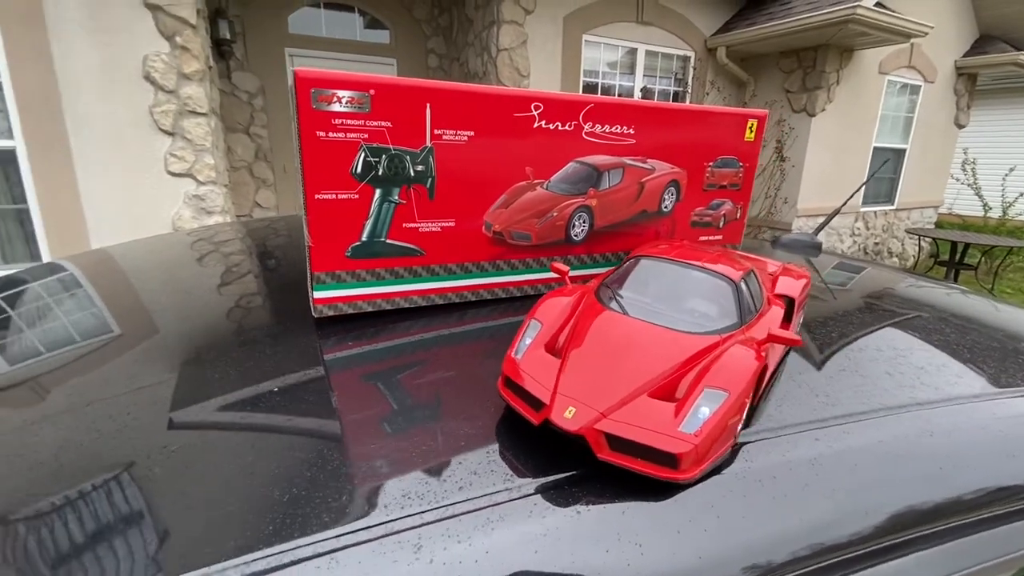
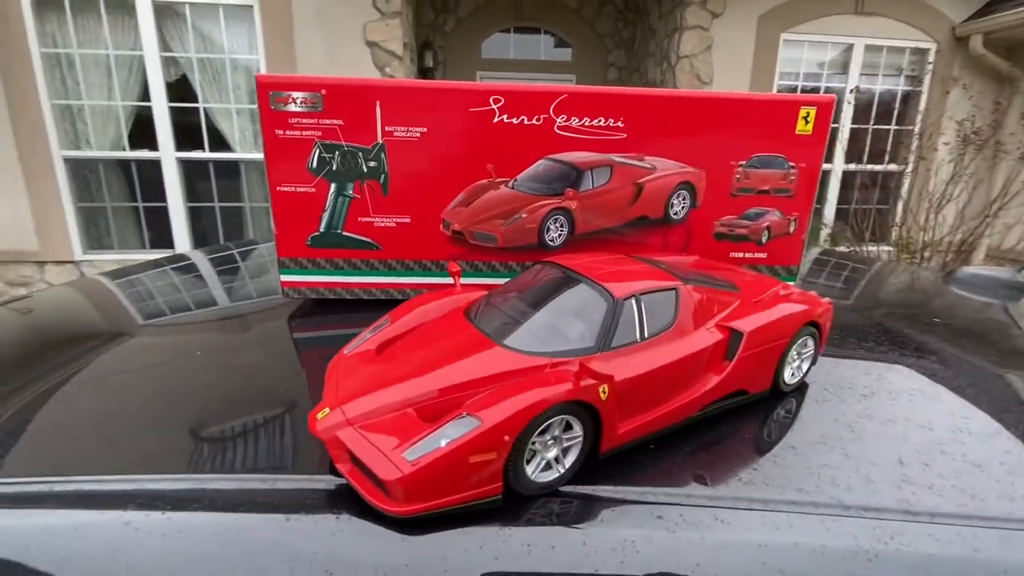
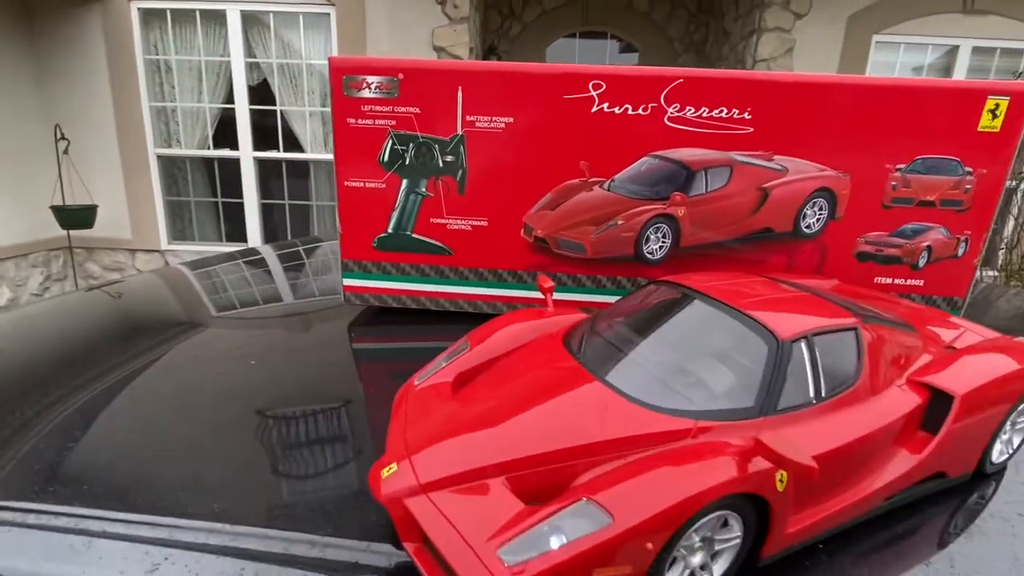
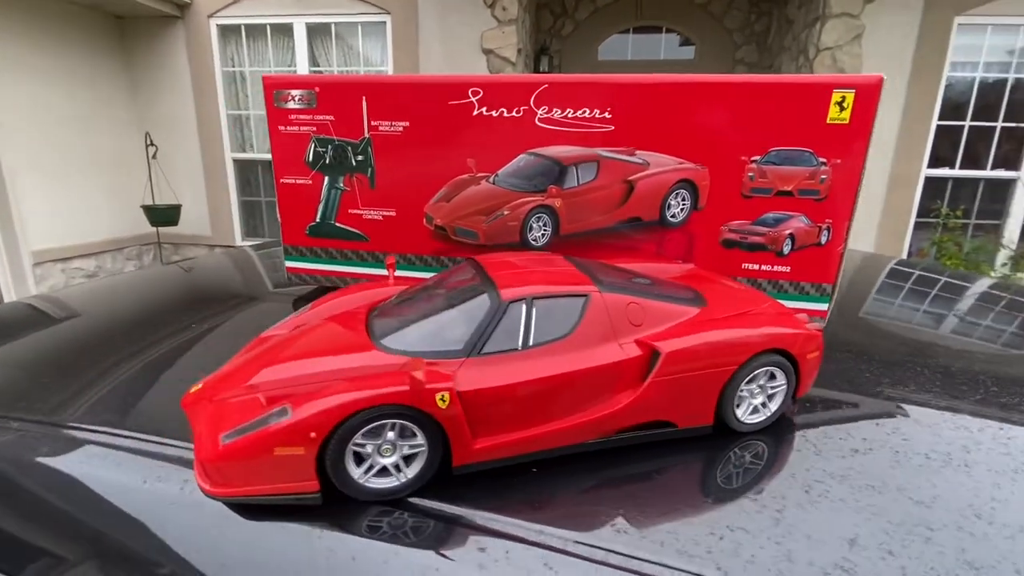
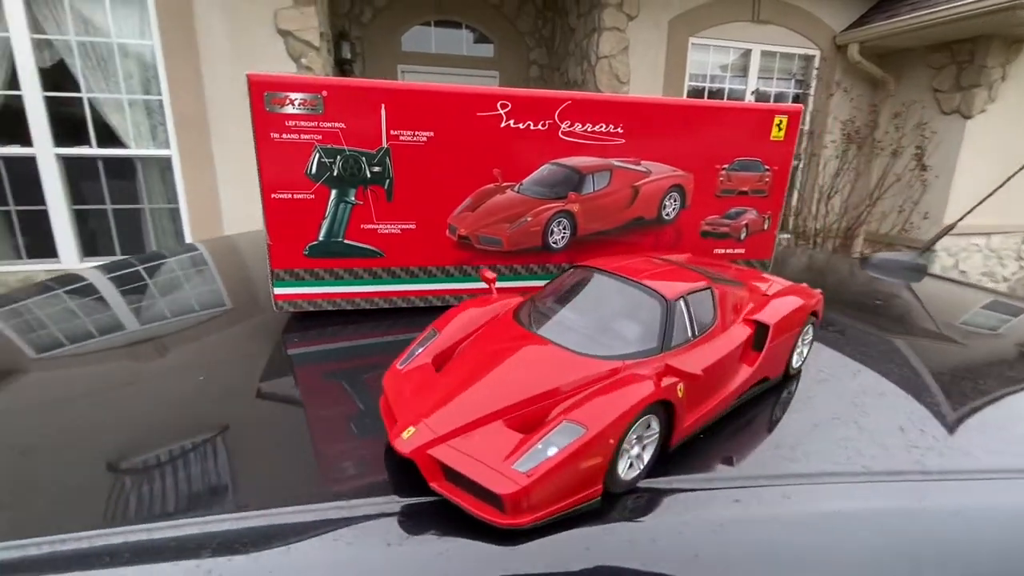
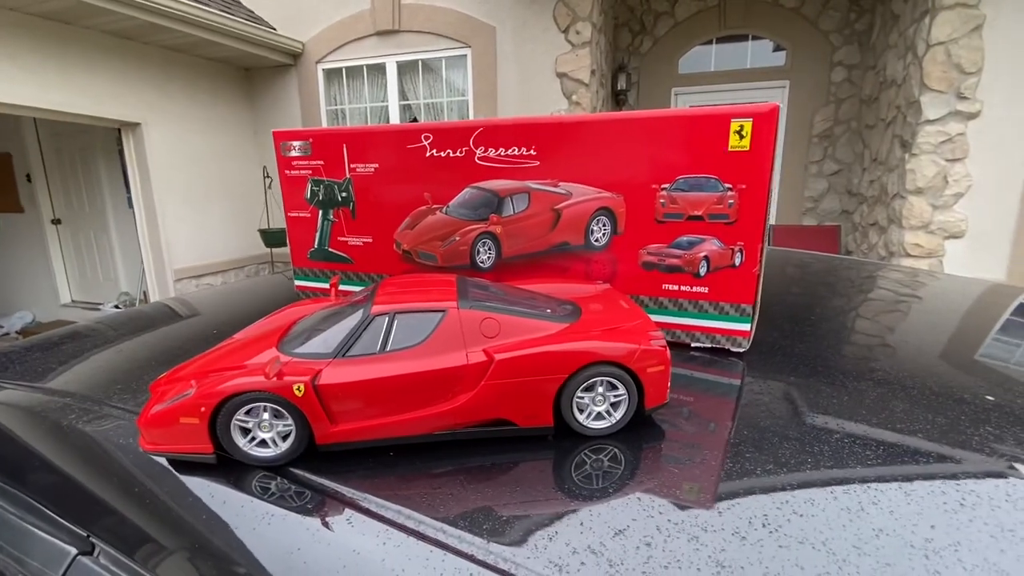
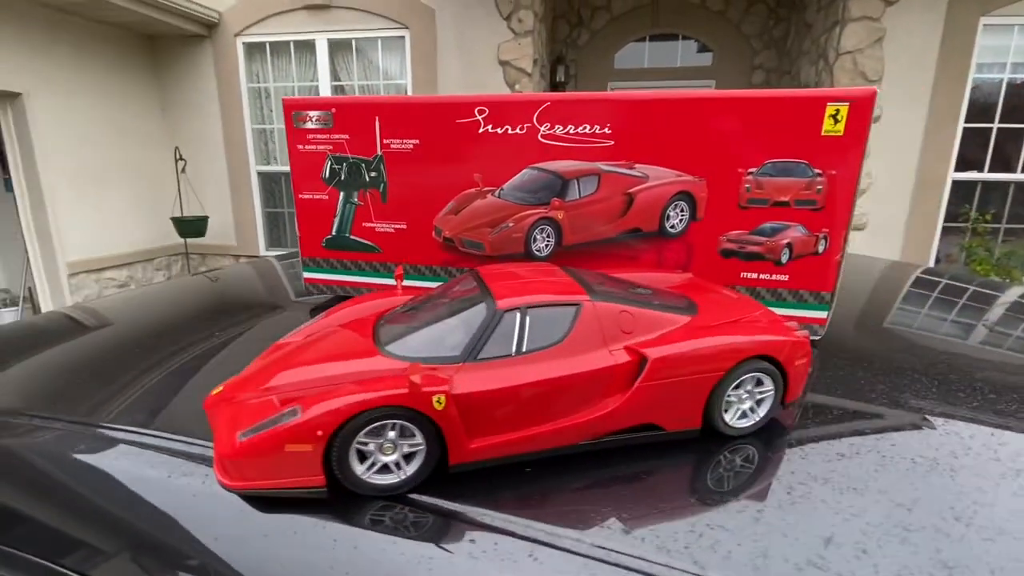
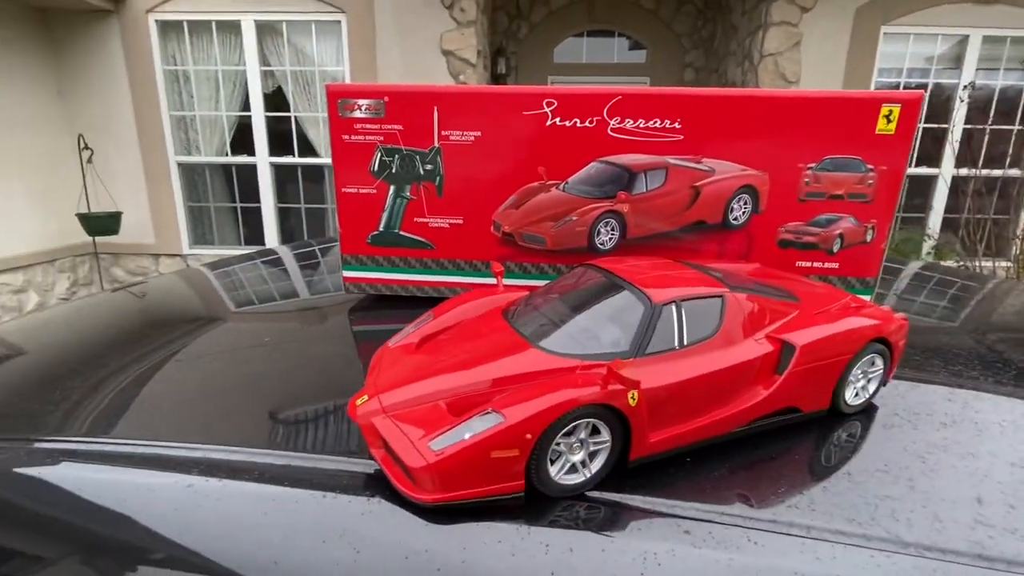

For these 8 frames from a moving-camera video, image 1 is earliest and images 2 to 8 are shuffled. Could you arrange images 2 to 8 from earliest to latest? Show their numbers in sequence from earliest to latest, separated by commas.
5, 2, 8, 7, 6, 4, 3
